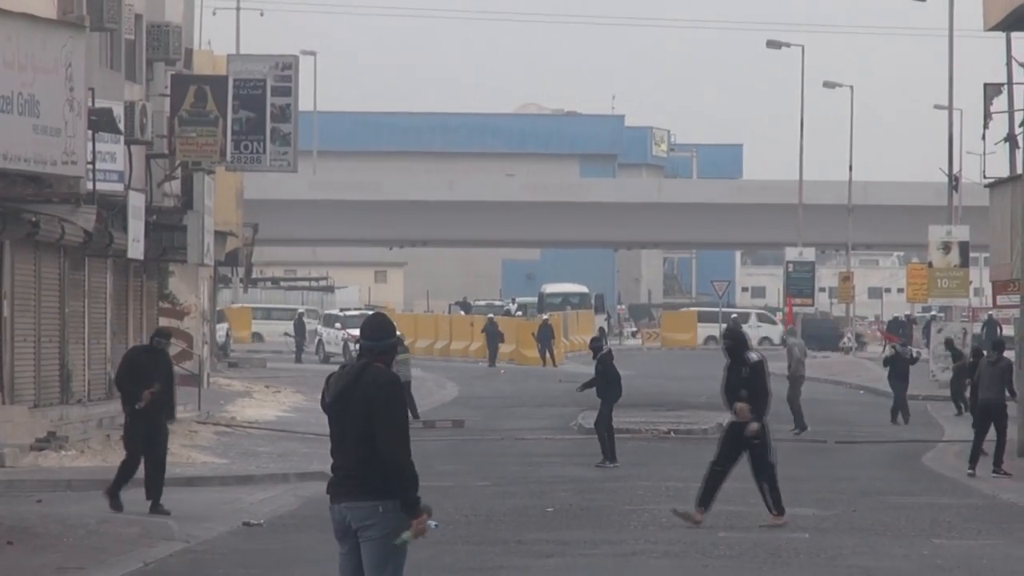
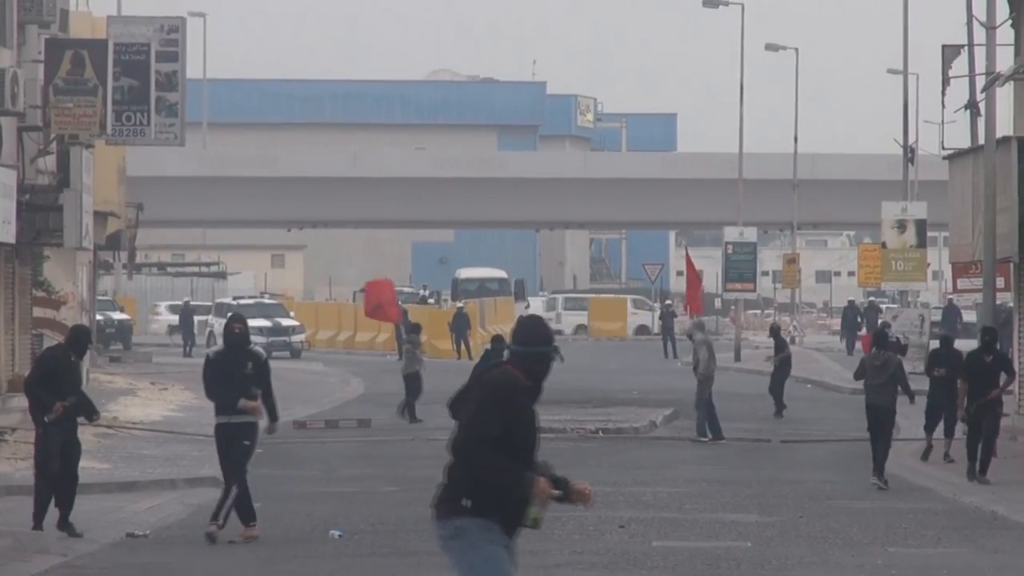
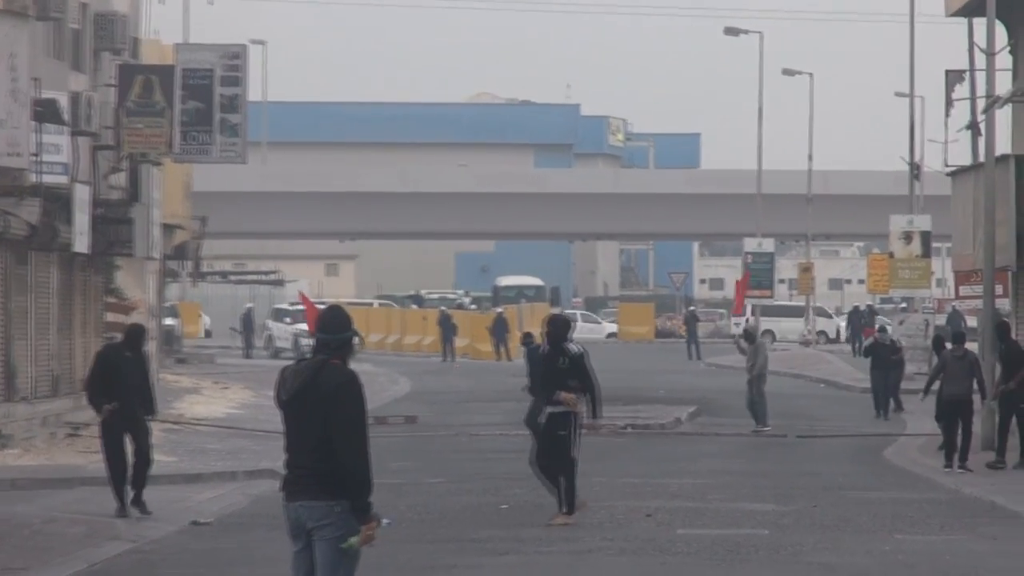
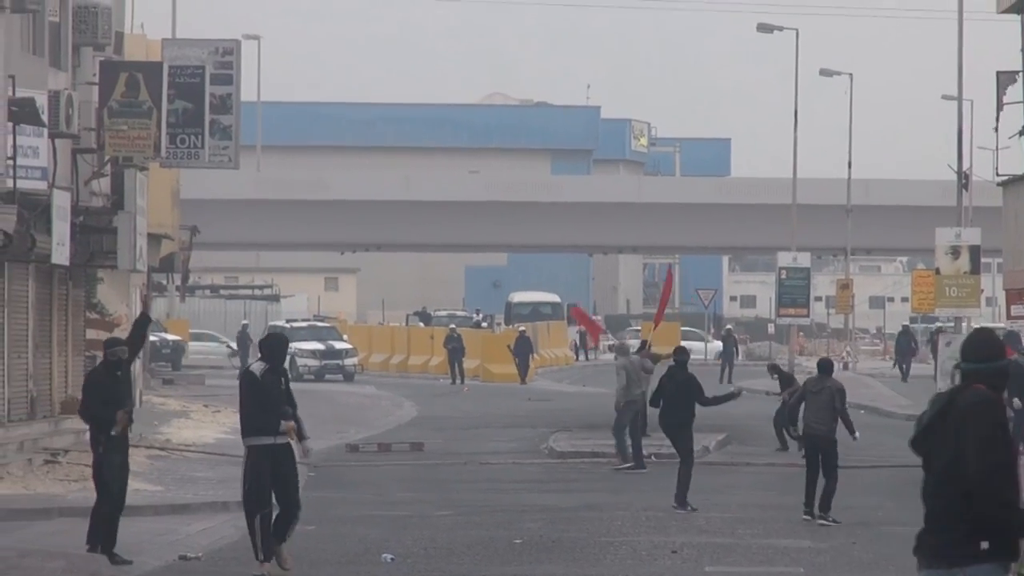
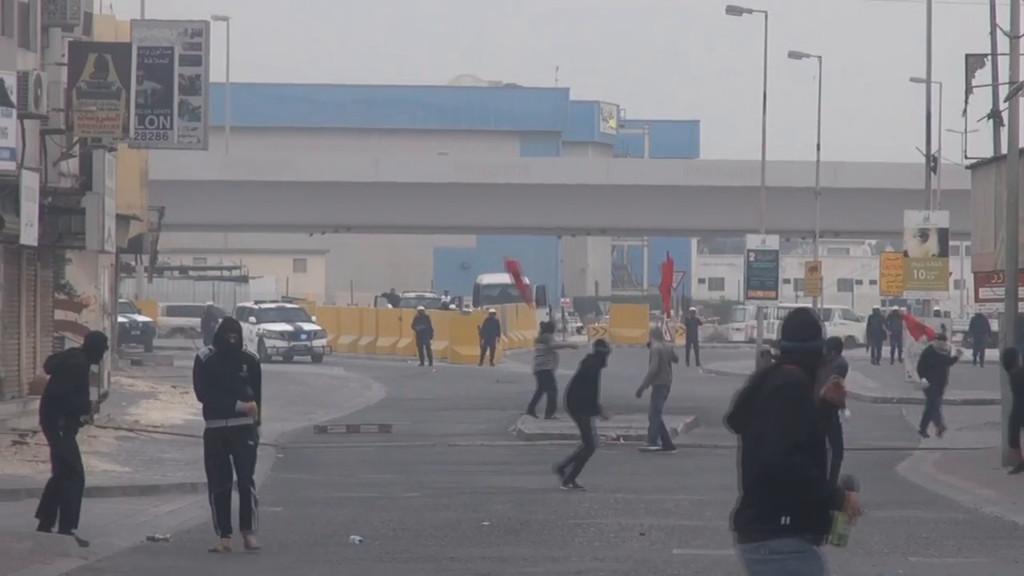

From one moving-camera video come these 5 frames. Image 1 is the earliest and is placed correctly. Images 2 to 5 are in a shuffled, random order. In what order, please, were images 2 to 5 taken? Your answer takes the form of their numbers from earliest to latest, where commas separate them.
3, 2, 5, 4
